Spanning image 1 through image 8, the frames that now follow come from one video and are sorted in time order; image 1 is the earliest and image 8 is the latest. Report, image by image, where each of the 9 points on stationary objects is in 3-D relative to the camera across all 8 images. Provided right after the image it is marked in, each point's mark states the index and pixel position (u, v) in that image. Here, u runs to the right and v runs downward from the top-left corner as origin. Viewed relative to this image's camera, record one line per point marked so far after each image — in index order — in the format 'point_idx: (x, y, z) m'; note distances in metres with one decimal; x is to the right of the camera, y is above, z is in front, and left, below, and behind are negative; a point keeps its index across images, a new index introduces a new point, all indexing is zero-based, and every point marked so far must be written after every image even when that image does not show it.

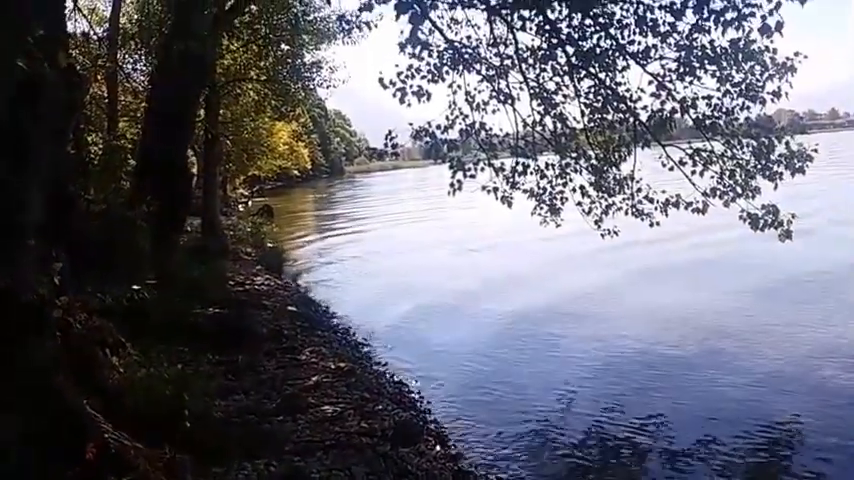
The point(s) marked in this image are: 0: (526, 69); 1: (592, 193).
0: (+1.4, +2.4, +9.6) m
1: (+2.5, +0.7, +10.2) m
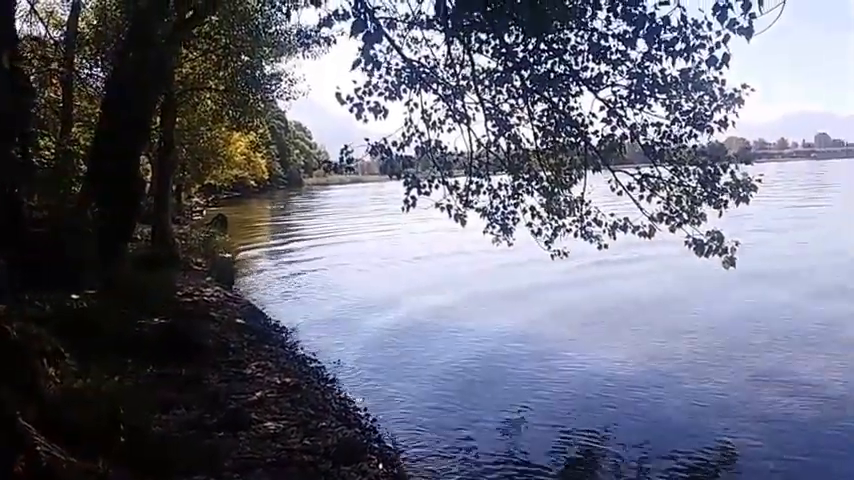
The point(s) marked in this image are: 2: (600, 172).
0: (+0.8, +2.1, +9.7) m
1: (+1.8, +0.4, +10.3) m
2: (+2.4, +1.0, +9.4) m
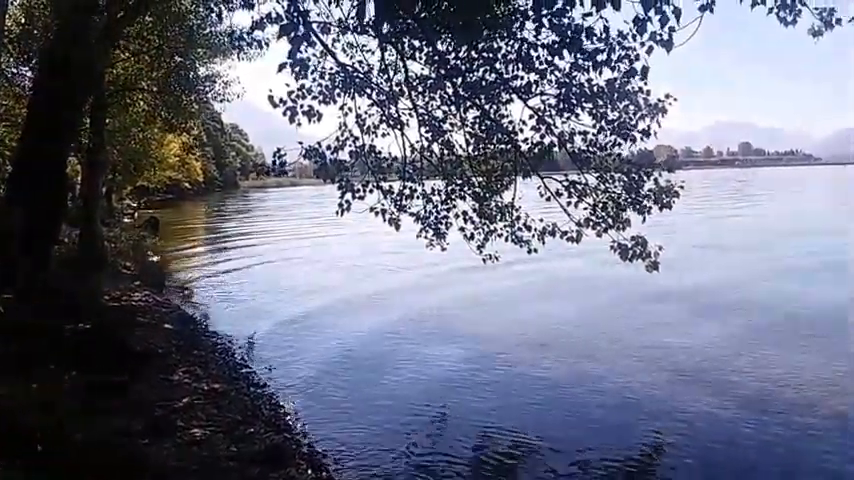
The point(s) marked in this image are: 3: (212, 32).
0: (-0.2, +2.1, +9.7) m
1: (+0.8, +0.3, +10.4) m
2: (+1.5, +0.9, +9.6) m
3: (-5.8, +5.6, +18.2) m
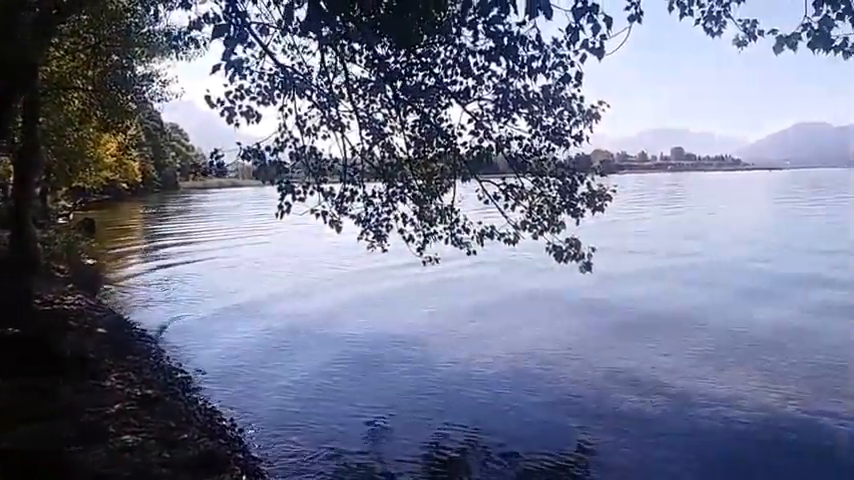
0: (-1.0, +2.0, +9.8) m
1: (-0.1, +0.3, +10.5) m
2: (+0.6, +0.8, +9.7) m
3: (-7.2, +5.6, +17.8) m
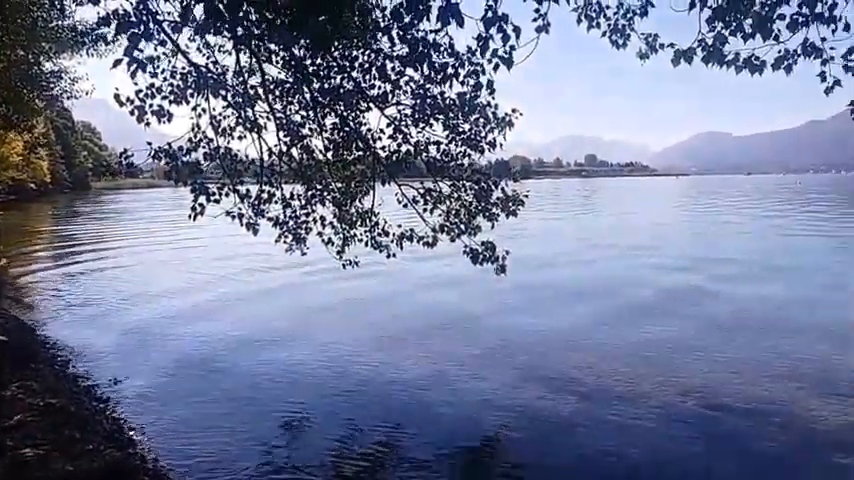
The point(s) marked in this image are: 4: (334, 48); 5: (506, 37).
0: (-2.2, +2.0, +9.7) m
1: (-1.4, +0.2, +10.5) m
2: (-0.6, +0.8, +9.8) m
3: (-9.0, +5.6, +17.1) m
4: (-1.2, +2.5, +8.9) m
5: (+0.9, +2.3, +7.7) m
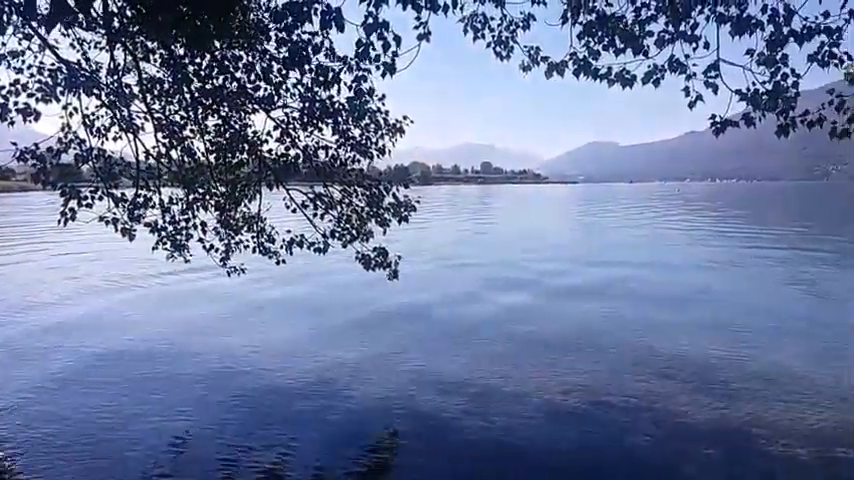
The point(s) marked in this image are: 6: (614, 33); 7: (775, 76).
0: (-3.8, +1.9, +9.3) m
1: (-3.1, +0.1, +10.2) m
2: (-2.2, +0.7, +9.6) m
3: (-11.5, +5.5, +15.9) m
4: (-2.7, +2.4, +8.6) m
5: (-0.5, +2.3, +7.8) m
6: (+2.2, +2.4, +7.9) m
7: (+4.0, +1.9, +7.8) m
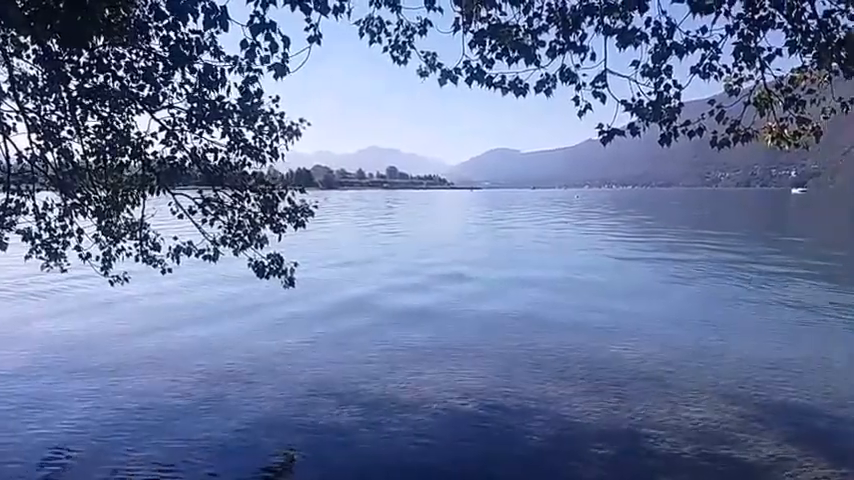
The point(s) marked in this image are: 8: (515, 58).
0: (-5.2, +1.8, +8.7) m
1: (-4.6, 0.0, +9.7) m
2: (-3.6, +0.6, +9.1) m
3: (-13.6, +5.3, +14.4) m
4: (-4.0, +2.3, +8.2) m
5: (-1.7, +2.2, +7.5) m
6: (+0.9, +2.3, +8.0) m
7: (+2.8, +1.8, +8.1) m
8: (+1.0, +2.2, +8.1) m
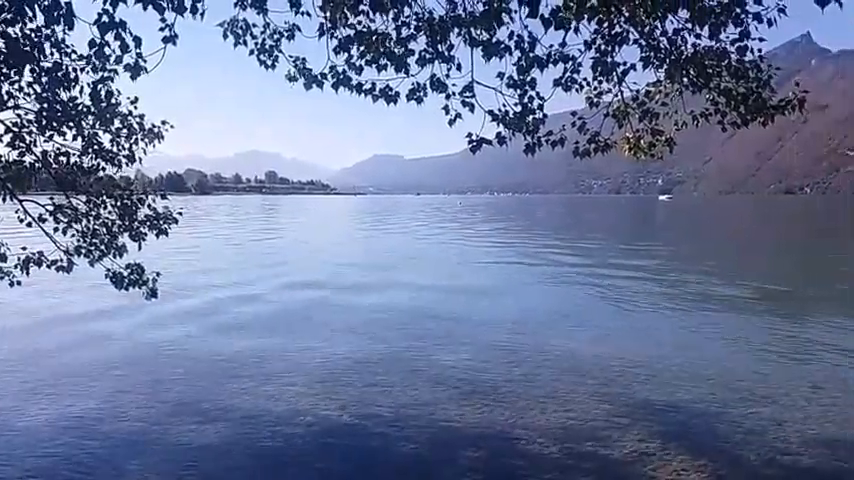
0: (-6.8, +1.7, +7.8) m
1: (-6.3, -0.1, +8.9) m
2: (-5.3, +0.5, +8.5) m
3: (-15.9, +5.1, +12.3) m
4: (-5.6, +2.2, +7.5) m
5: (-3.2, +2.1, +7.2) m
6: (-0.7, +2.3, +8.0) m
7: (+1.2, +1.7, +8.3) m
8: (-0.5, +2.1, +8.1) m
